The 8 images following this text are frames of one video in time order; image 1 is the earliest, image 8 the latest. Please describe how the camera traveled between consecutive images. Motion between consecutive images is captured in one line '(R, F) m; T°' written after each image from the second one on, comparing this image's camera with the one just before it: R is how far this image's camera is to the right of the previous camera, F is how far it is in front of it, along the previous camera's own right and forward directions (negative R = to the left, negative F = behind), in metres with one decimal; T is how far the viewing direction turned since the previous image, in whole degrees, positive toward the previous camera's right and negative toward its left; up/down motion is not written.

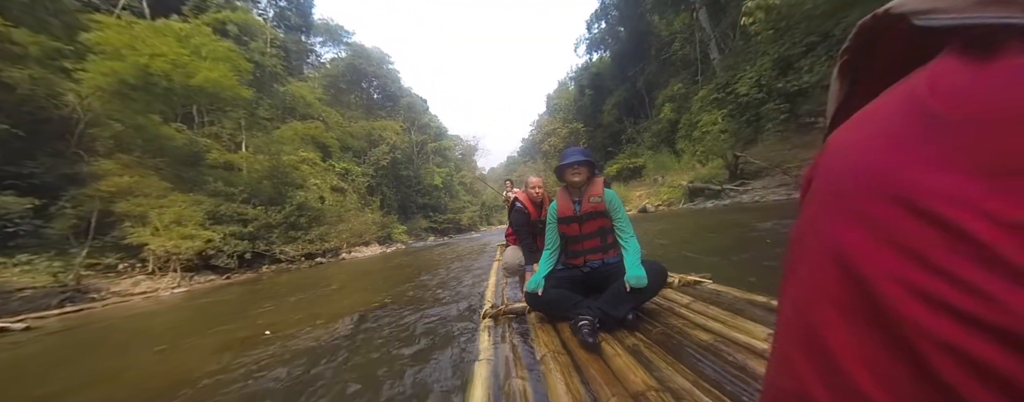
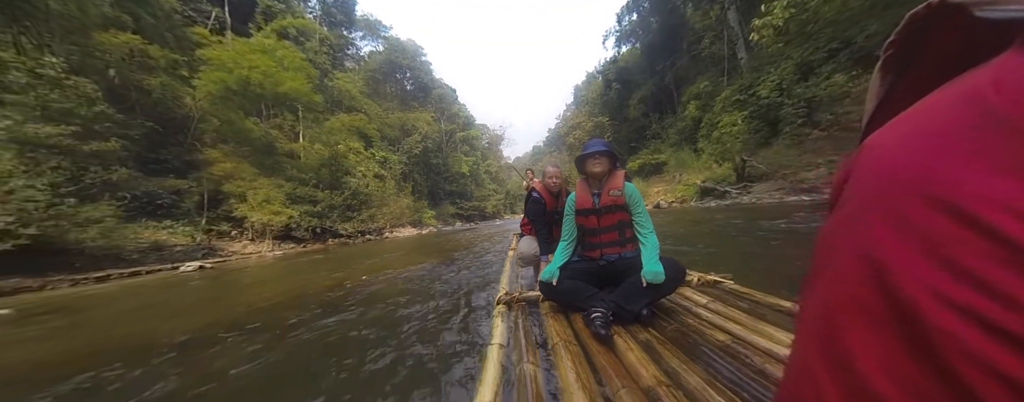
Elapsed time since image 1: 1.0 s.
(0.0, -0.3) m; -5°
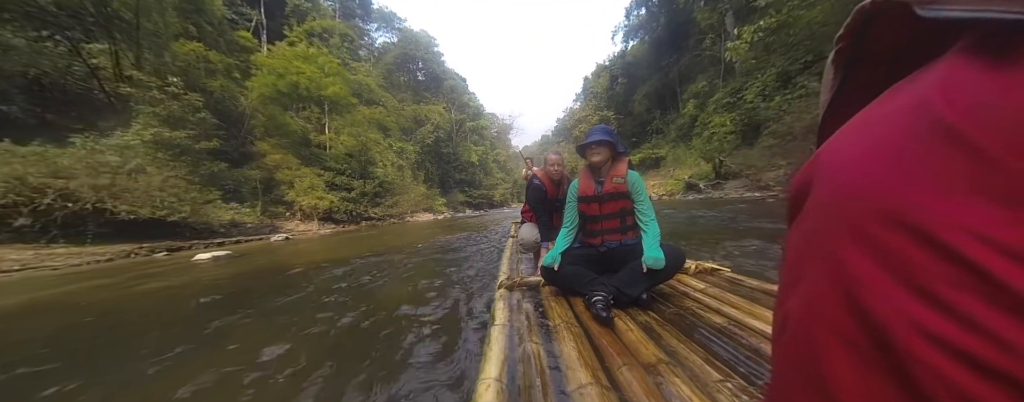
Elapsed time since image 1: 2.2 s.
(0.0, -0.5) m; -2°
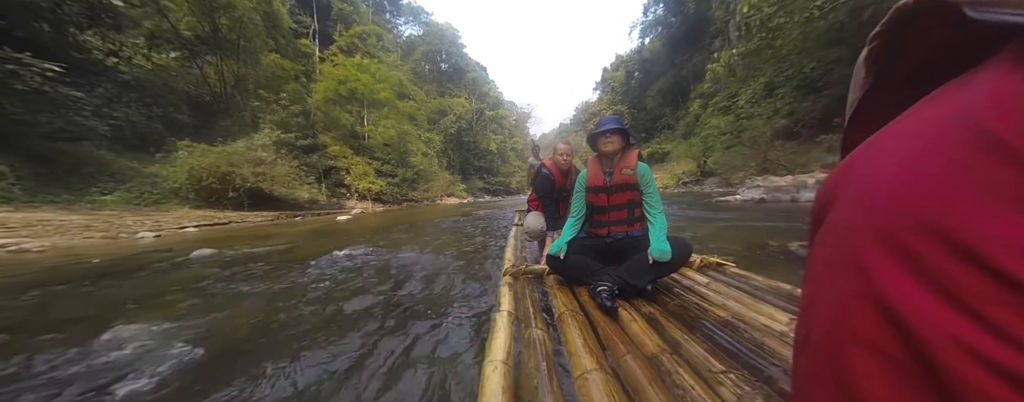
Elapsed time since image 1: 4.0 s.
(0.0, -0.7) m; -4°
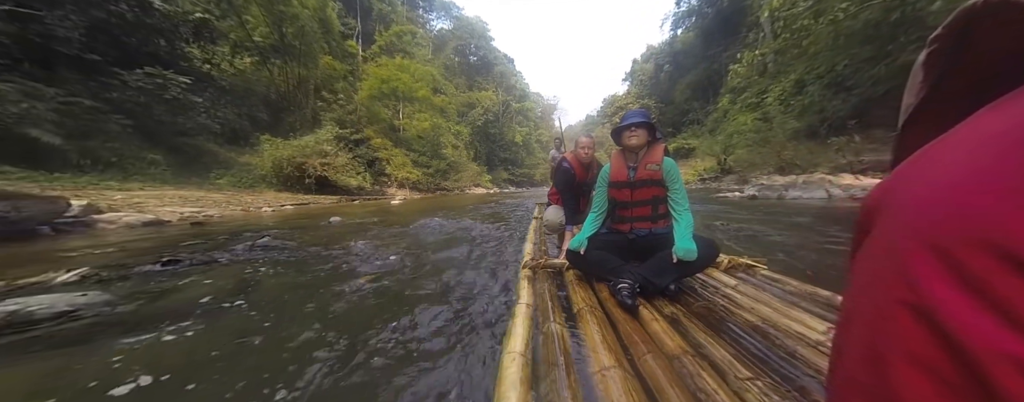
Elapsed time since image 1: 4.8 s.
(0.0, -0.3) m; -5°
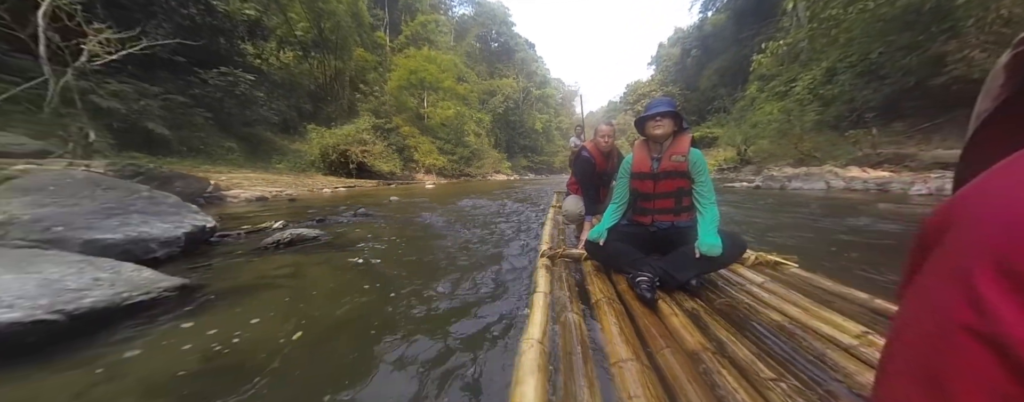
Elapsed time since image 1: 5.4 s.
(0.0, -0.2) m; -4°
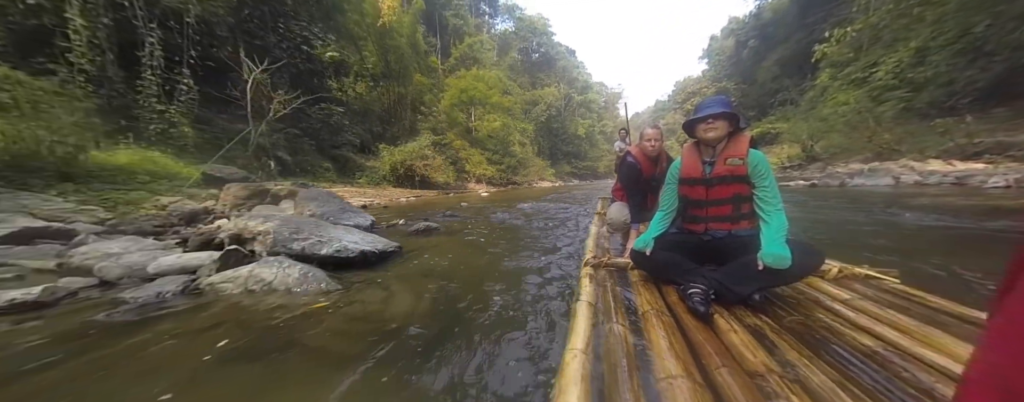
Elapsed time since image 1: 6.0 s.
(0.0, -0.2) m; -9°
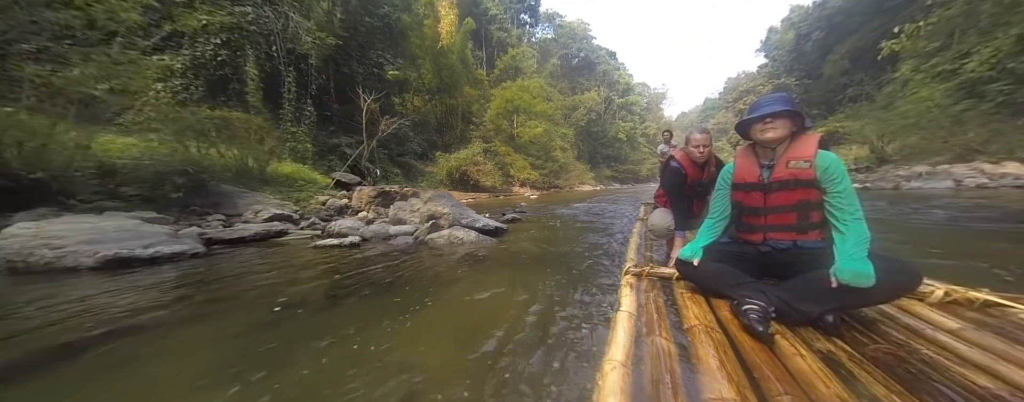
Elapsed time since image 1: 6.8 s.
(-0.1, -0.3) m; -8°
